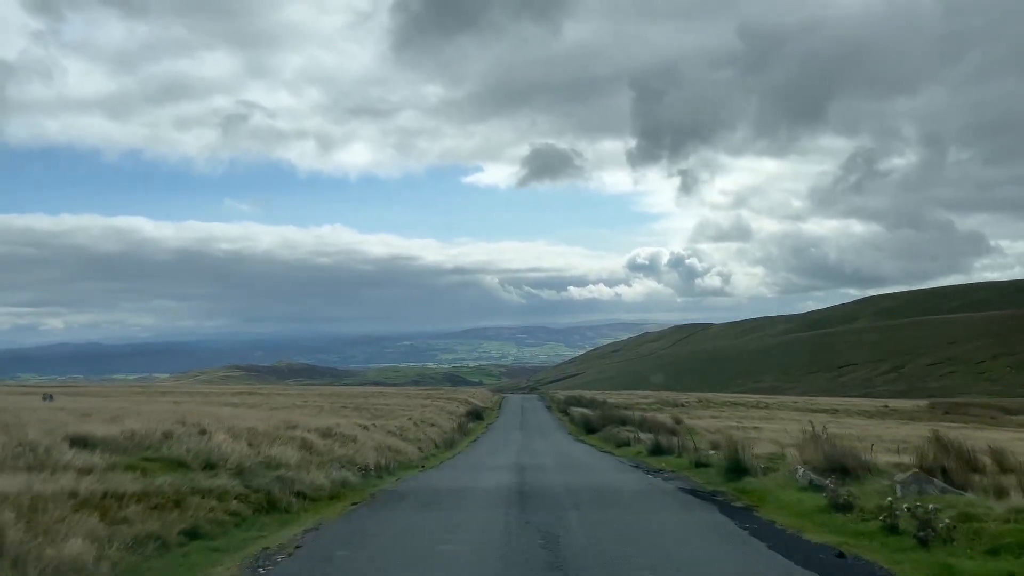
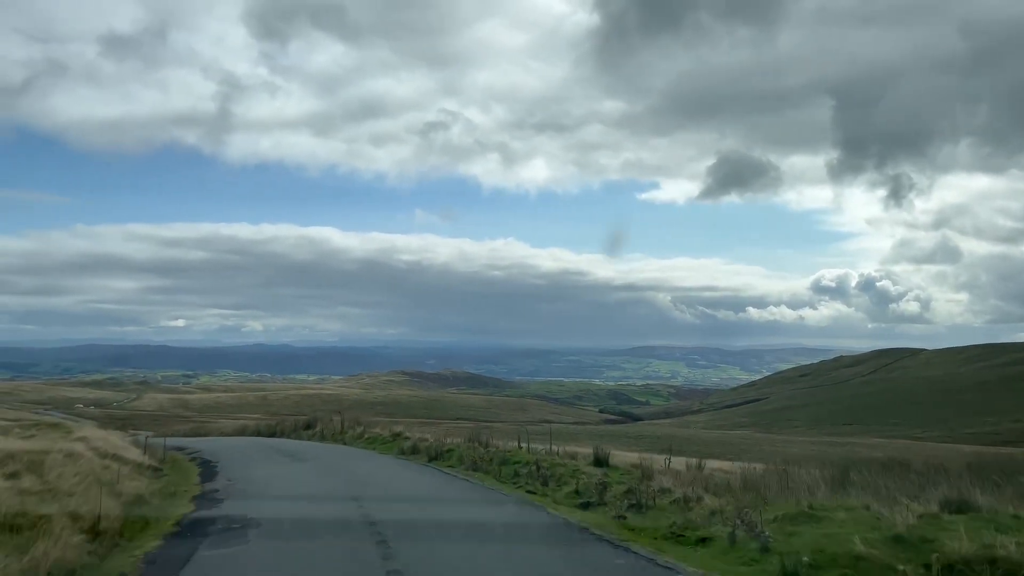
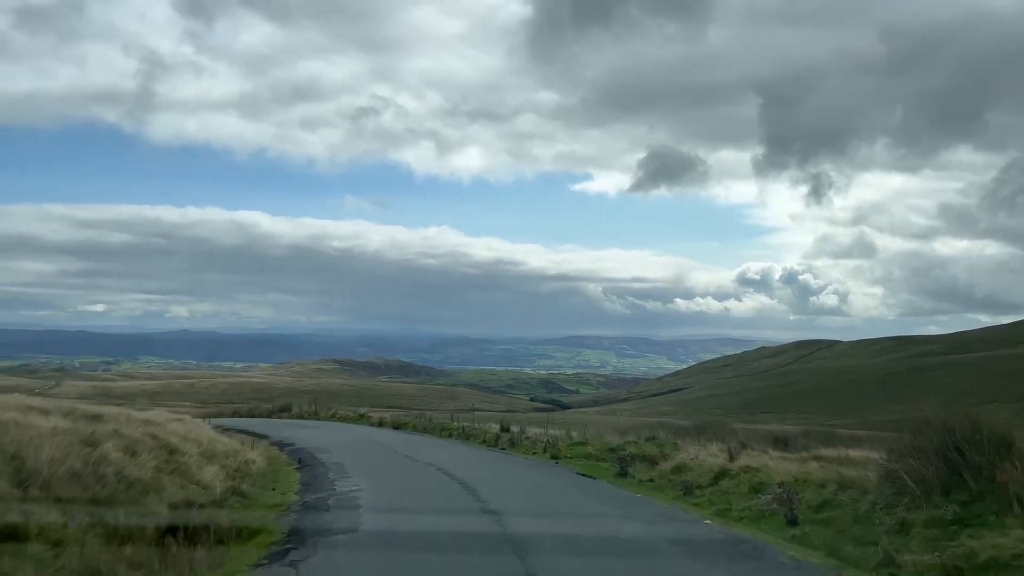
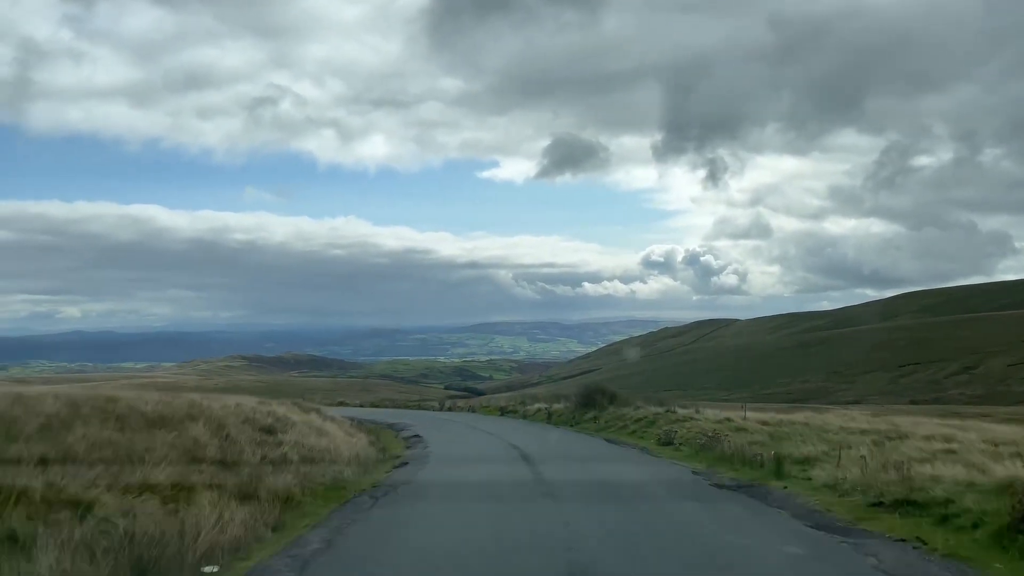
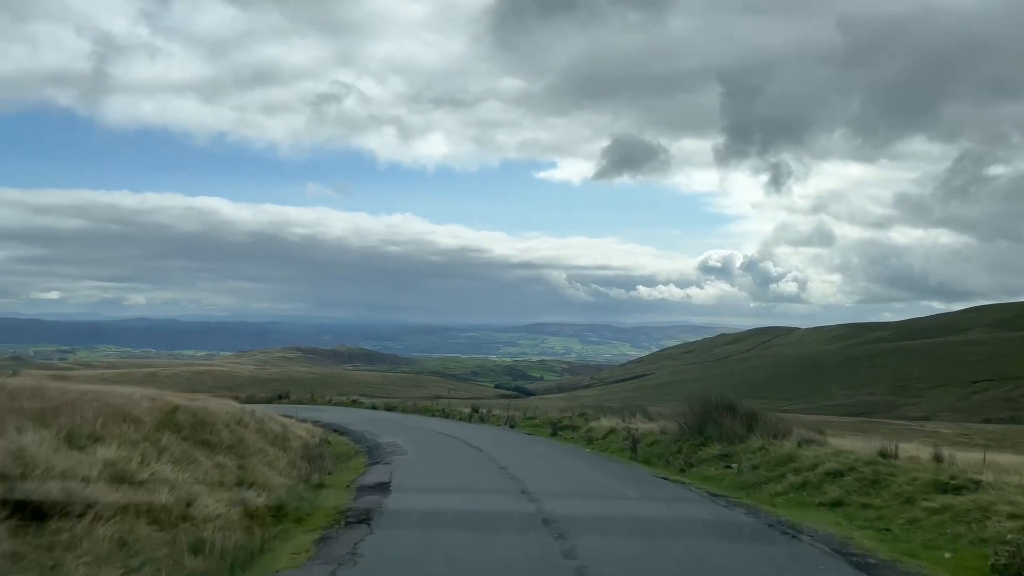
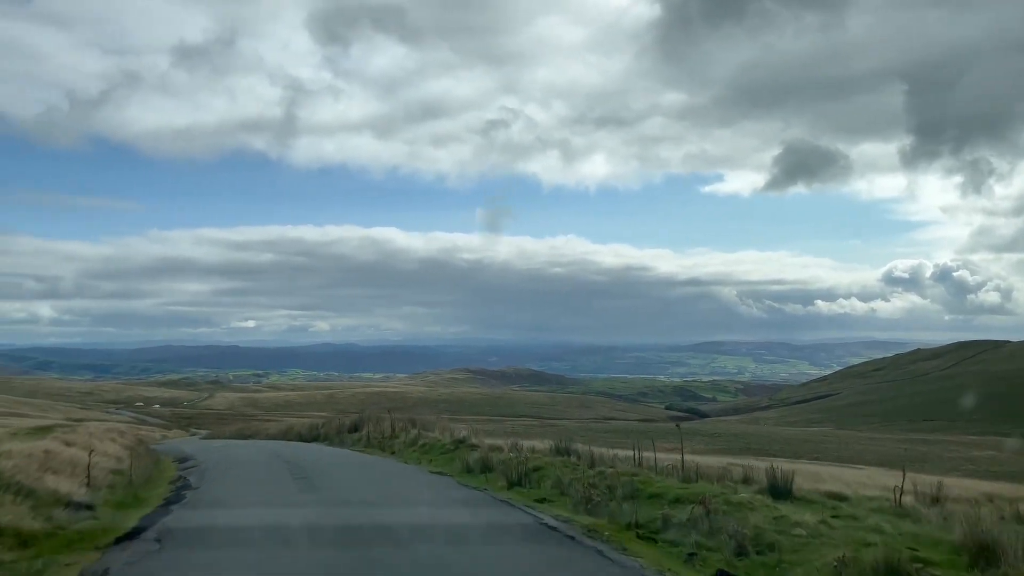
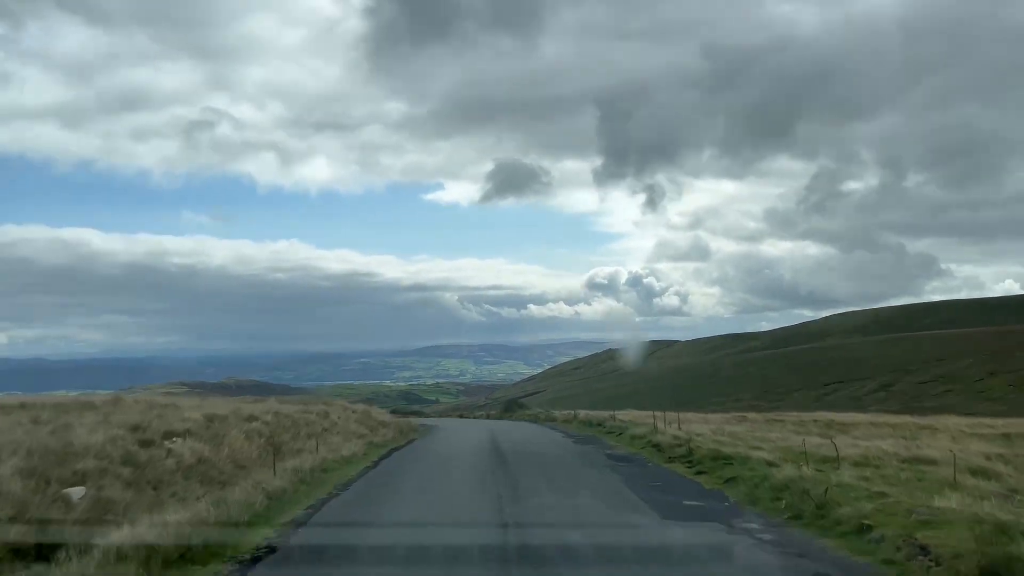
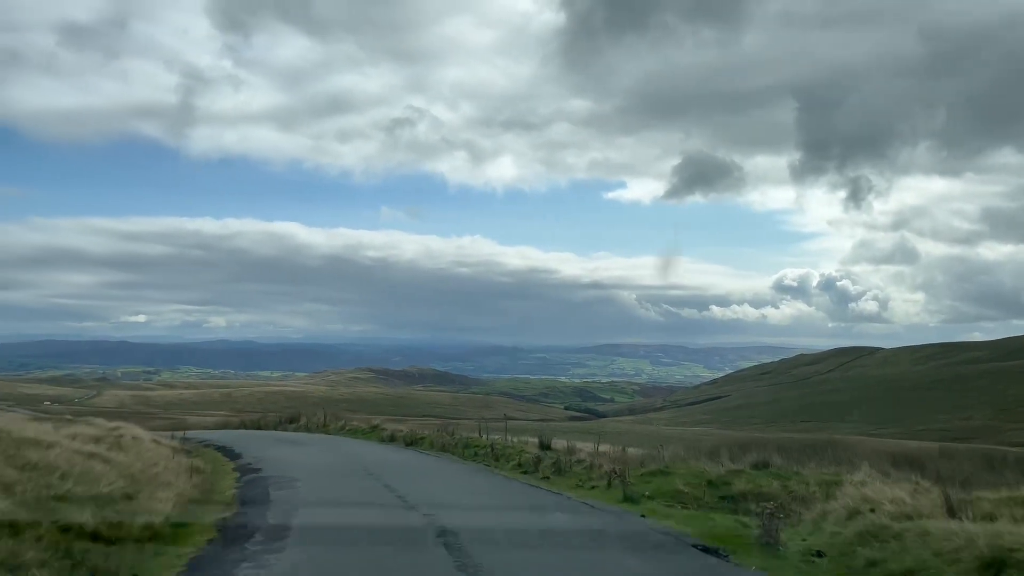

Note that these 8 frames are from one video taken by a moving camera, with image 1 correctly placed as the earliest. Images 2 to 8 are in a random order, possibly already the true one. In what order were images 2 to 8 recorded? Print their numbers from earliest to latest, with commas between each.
7, 4, 5, 3, 8, 2, 6
